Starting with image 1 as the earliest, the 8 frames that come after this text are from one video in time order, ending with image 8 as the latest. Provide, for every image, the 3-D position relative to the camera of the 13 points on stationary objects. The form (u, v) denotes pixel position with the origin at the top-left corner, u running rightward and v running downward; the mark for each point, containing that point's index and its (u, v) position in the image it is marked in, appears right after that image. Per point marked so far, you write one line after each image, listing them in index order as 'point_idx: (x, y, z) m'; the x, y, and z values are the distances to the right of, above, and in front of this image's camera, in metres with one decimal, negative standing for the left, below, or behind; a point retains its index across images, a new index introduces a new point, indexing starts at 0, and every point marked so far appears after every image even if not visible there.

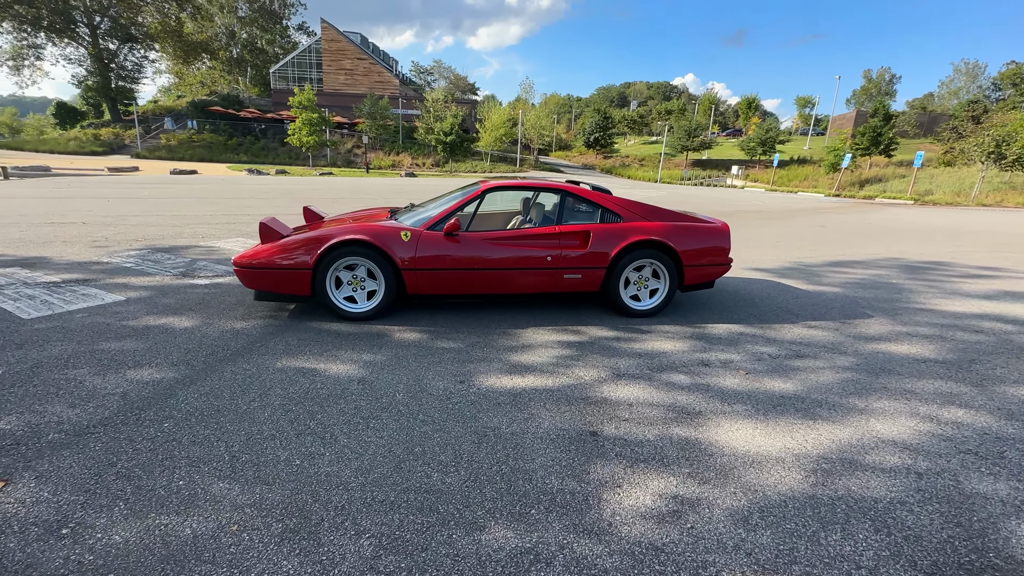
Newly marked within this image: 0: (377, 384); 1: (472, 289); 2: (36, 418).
0: (-1.0, -0.7, +3.2) m
1: (-0.4, 0.0, +4.5) m
2: (-2.8, -0.8, +2.6) m
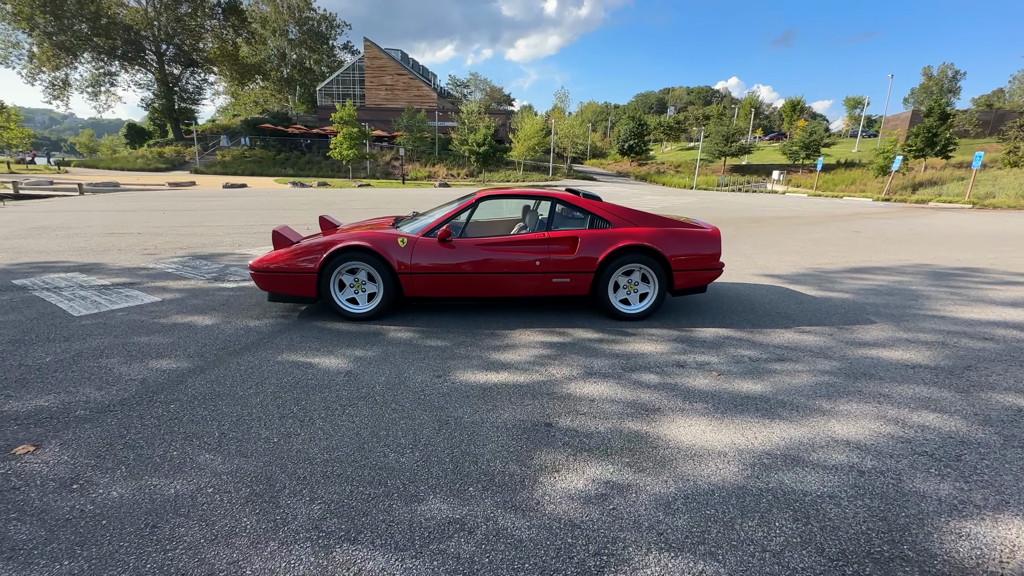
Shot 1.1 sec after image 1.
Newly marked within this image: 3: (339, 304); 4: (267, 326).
0: (-1.2, -0.7, +3.5) m
1: (-0.5, 0.0, +4.7) m
2: (-3.0, -0.8, +3.1) m
3: (-1.8, -0.2, +4.7) m
4: (-2.5, -0.4, +4.5) m
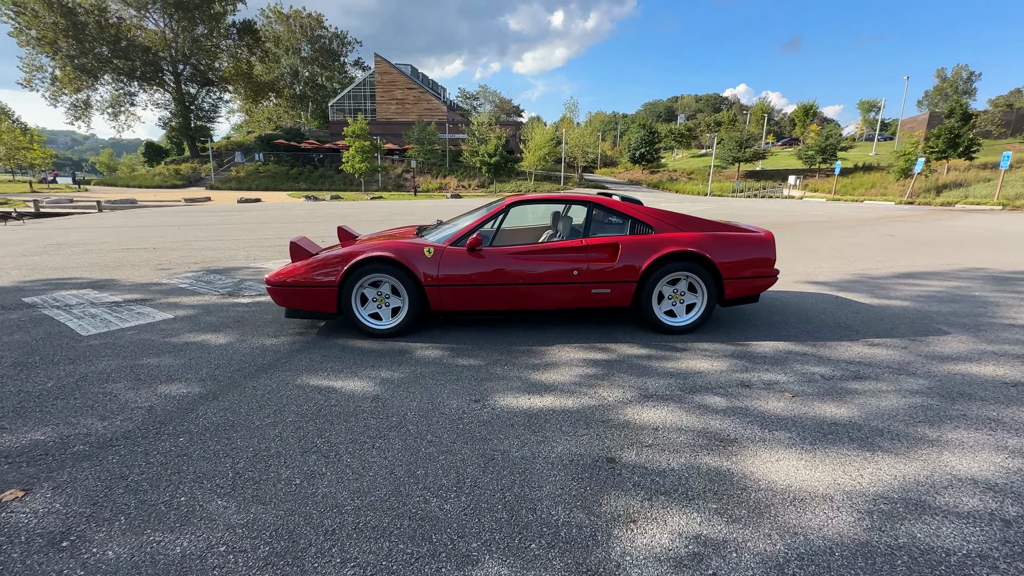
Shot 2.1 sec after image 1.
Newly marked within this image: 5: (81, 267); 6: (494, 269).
0: (-0.8, -0.8, +3.1) m
1: (-0.2, -0.2, +4.4) m
2: (-2.7, -0.9, +2.8) m
3: (-1.5, -0.3, +4.4) m
4: (-2.1, -0.5, +4.2) m
5: (-8.0, +0.4, +8.3) m
6: (-0.2, +0.2, +4.3) m
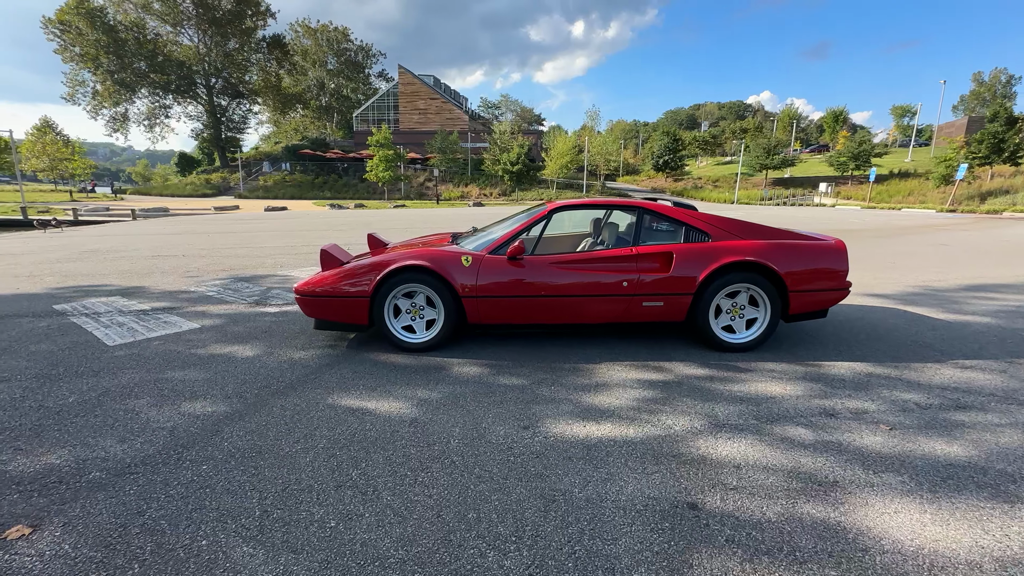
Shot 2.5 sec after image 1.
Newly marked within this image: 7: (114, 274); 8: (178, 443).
0: (-0.5, -0.9, +2.8) m
1: (+0.2, -0.3, +4.0) m
2: (-2.4, -0.9, +2.5) m
3: (-1.1, -0.4, +4.1) m
4: (-1.8, -0.6, +4.0) m
5: (-7.4, +0.3, +8.4) m
6: (+0.2, +0.1, +3.9) m
7: (-7.4, +0.3, +8.3) m
8: (-2.0, -0.9, +2.6) m
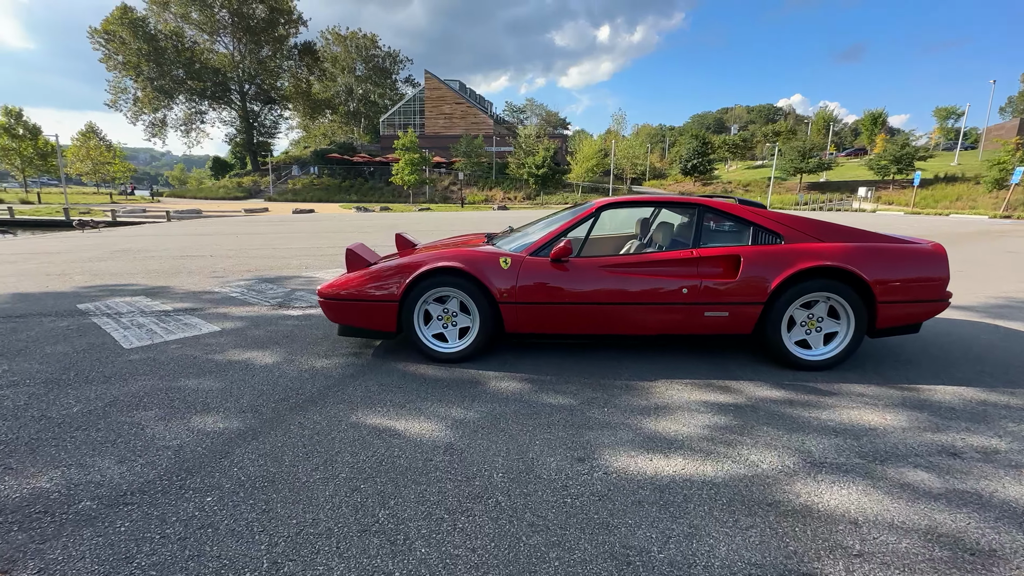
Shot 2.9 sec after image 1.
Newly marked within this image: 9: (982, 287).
0: (-0.2, -0.9, +2.4) m
1: (+0.6, -0.3, +3.6) m
2: (-2.2, -0.9, +2.2) m
3: (-0.7, -0.4, +3.7) m
4: (-1.4, -0.6, +3.6) m
5: (-6.9, +0.3, +8.3) m
6: (+0.6, 0.0, +3.5) m
7: (-6.8, +0.3, +8.3) m
8: (-1.7, -0.9, +2.3) m
9: (+7.1, 0.0, +6.8) m
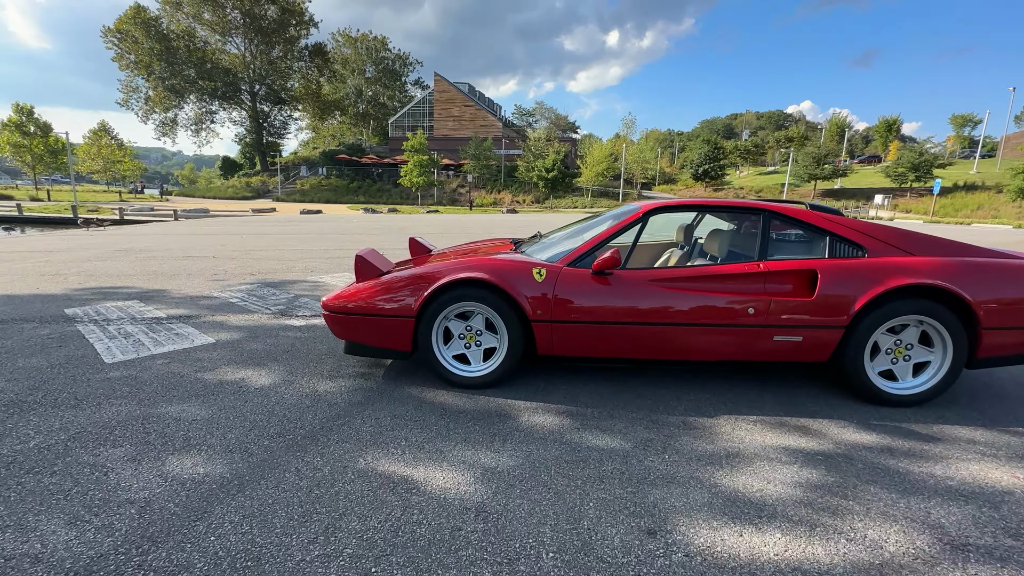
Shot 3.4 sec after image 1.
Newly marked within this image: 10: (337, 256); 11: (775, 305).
0: (0.0, -1.0, +1.9) m
1: (+0.8, -0.4, +3.1) m
2: (-1.9, -1.0, +1.8) m
3: (-0.5, -0.5, +3.2) m
4: (-1.2, -0.7, +3.1) m
5: (-6.6, +0.2, +7.9) m
6: (+0.8, -0.1, +3.0) m
7: (-6.5, +0.2, +7.9) m
8: (-1.5, -1.0, +1.8) m
9: (+7.4, -0.2, +6.2) m
10: (-4.0, +0.7, +10.3) m
11: (+1.7, -0.1, +3.0) m
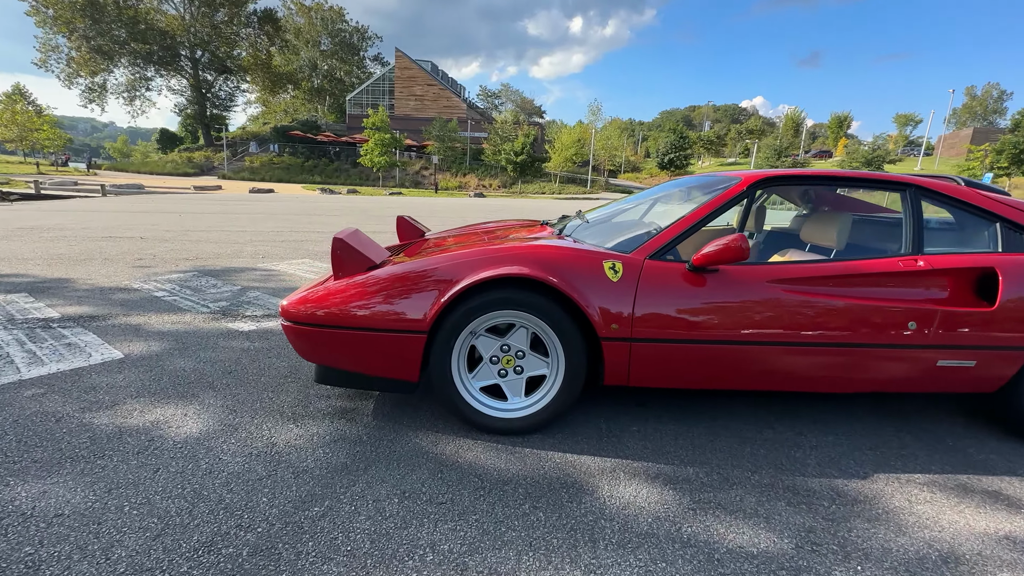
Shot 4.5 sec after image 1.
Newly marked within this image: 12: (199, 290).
0: (+0.4, -1.0, +0.9) m
1: (+1.1, -0.5, +2.2) m
2: (-1.5, -1.0, +0.6) m
3: (-0.2, -0.5, +2.2) m
4: (-0.9, -0.7, +2.1) m
5: (-6.7, +0.4, +6.3) m
6: (+1.1, -0.1, +2.1) m
7: (-6.6, +0.4, +6.3) m
8: (-1.1, -1.0, +0.7) m
9: (+7.4, -0.2, +5.9) m
10: (-4.4, +1.0, +8.9) m
11: (+2.0, -0.1, +2.1) m
12: (-3.4, 0.0, +4.9) m
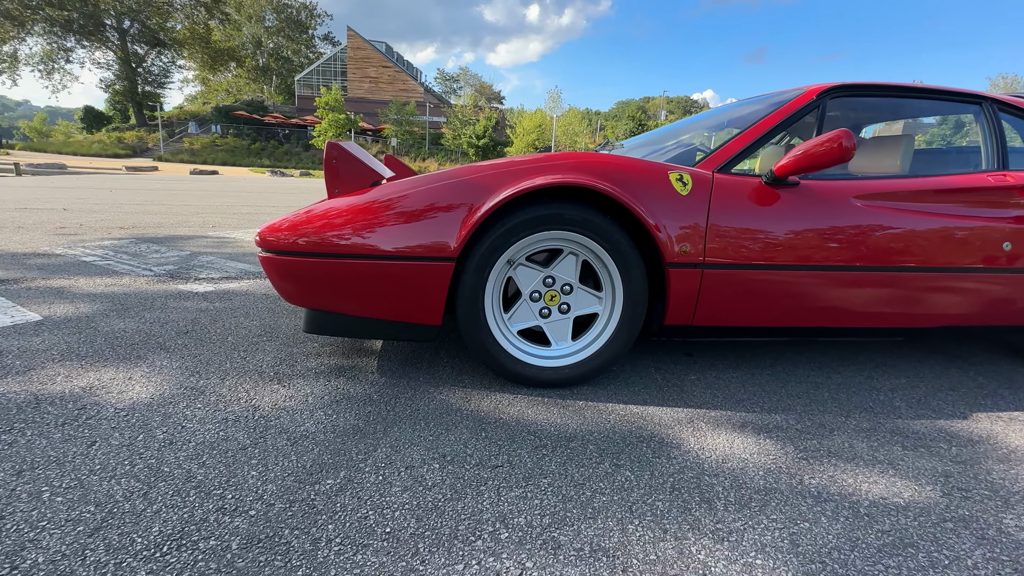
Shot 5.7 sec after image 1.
0: (+0.7, -0.7, +0.6) m
1: (+1.3, -0.1, +1.9) m
2: (-1.2, -0.8, +0.1) m
3: (0.0, -0.2, +1.8) m
4: (-0.7, -0.4, +1.6) m
5: (-6.8, +0.7, +5.3) m
6: (+1.3, +0.2, +1.8) m
7: (-6.8, +0.7, +5.2) m
8: (-0.8, -0.8, +0.3) m
9: (+7.2, +0.3, +6.1) m
10: (-4.8, +1.4, +8.1) m
11: (+2.2, +0.2, +1.9) m
12: (-3.5, +0.3, +4.2) m
